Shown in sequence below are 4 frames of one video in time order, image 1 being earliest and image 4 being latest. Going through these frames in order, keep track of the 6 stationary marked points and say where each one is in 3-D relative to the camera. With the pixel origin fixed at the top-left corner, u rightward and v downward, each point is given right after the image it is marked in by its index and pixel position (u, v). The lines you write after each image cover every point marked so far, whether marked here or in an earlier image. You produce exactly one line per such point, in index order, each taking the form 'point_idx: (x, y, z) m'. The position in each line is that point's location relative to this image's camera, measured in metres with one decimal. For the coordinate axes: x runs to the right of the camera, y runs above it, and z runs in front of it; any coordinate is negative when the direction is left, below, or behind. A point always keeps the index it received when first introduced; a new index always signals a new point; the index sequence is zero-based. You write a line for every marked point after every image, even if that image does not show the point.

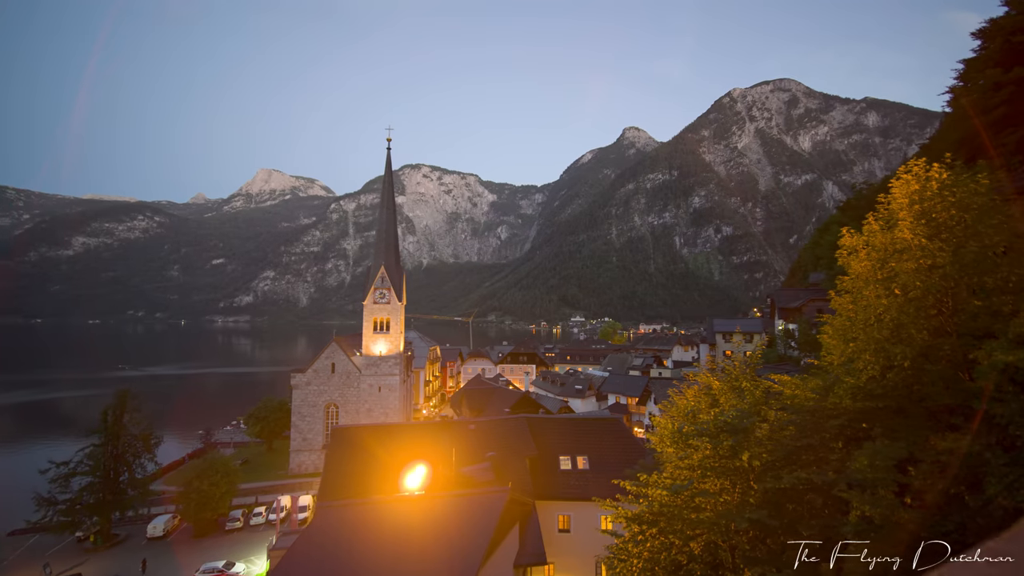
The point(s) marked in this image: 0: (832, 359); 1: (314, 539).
0: (+7.7, -1.8, +10.8) m
1: (-7.2, -8.9, +16.1) m
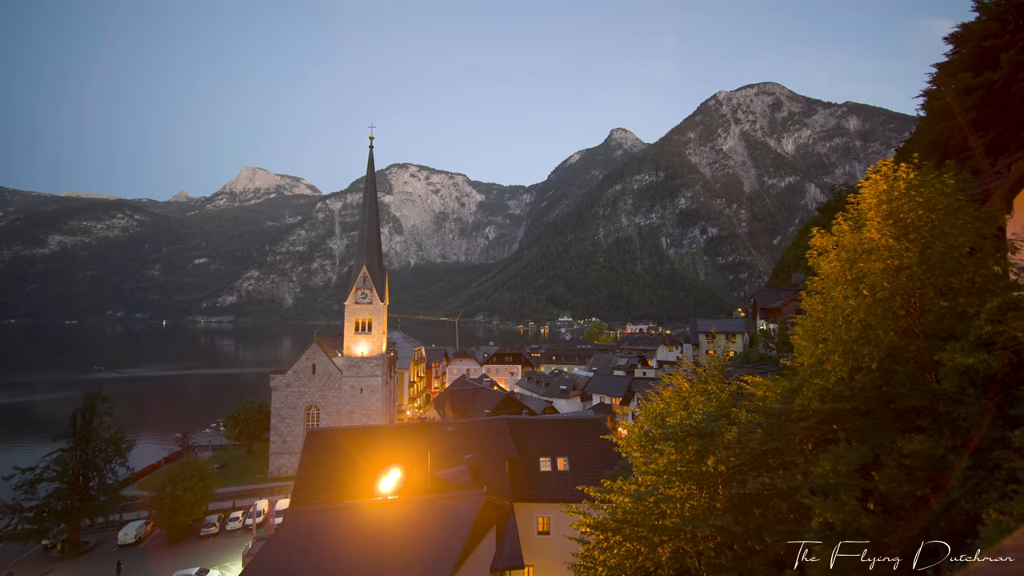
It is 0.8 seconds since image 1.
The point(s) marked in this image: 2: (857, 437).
0: (+6.9, -1.8, +10.7) m
1: (-8.1, -8.9, +15.6) m
2: (+6.4, -2.8, +8.2) m
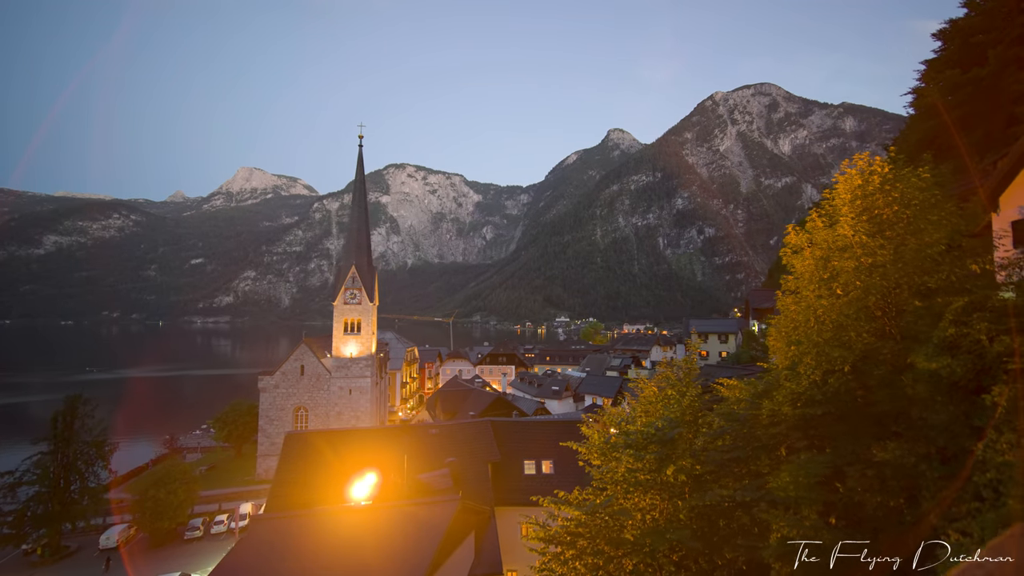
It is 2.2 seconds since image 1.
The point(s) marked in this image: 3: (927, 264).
0: (+6.1, -1.8, +10.3) m
1: (-9.0, -8.9, +15.1) m
2: (+5.6, -2.7, +7.8) m
3: (+7.4, +0.5, +8.0) m
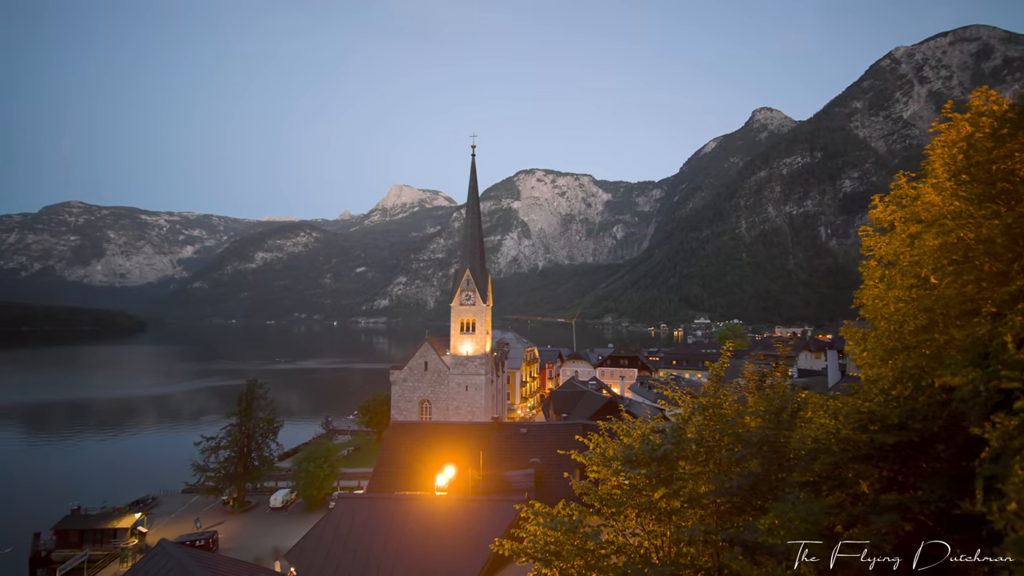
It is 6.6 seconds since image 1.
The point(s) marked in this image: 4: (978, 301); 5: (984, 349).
0: (+6.2, -1.6, +8.0) m
1: (-6.7, -9.0, +17.0) m
2: (+5.1, -2.6, +5.8) m
3: (+6.8, +0.7, +5.5) m
4: (+6.5, -0.3, +6.0) m
5: (+6.2, -0.8, +5.4) m
